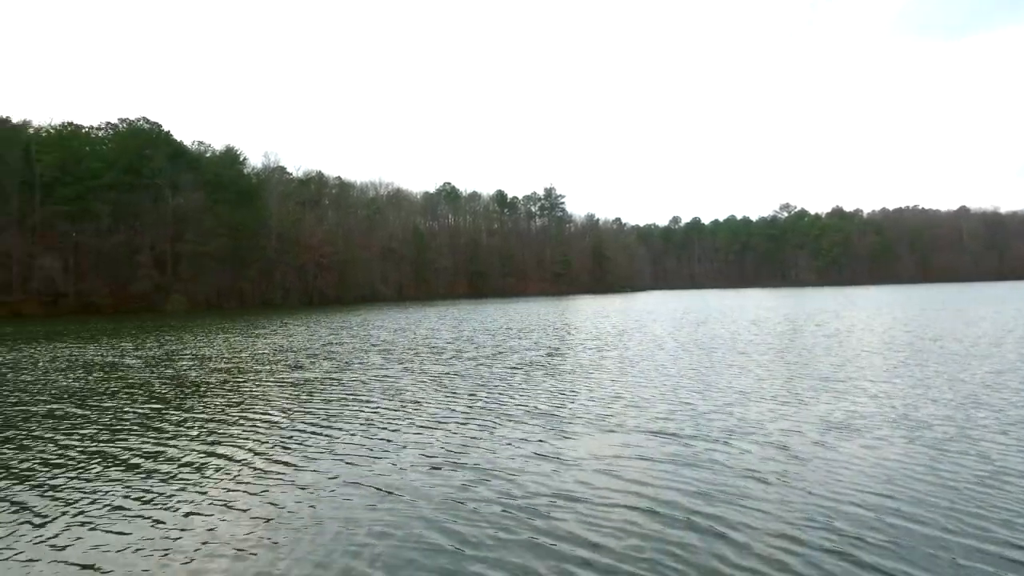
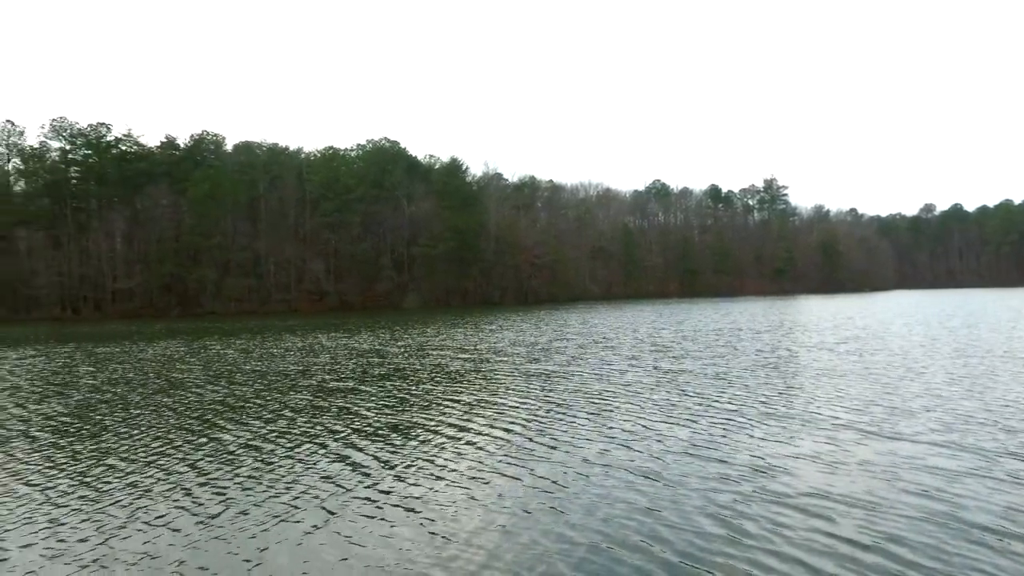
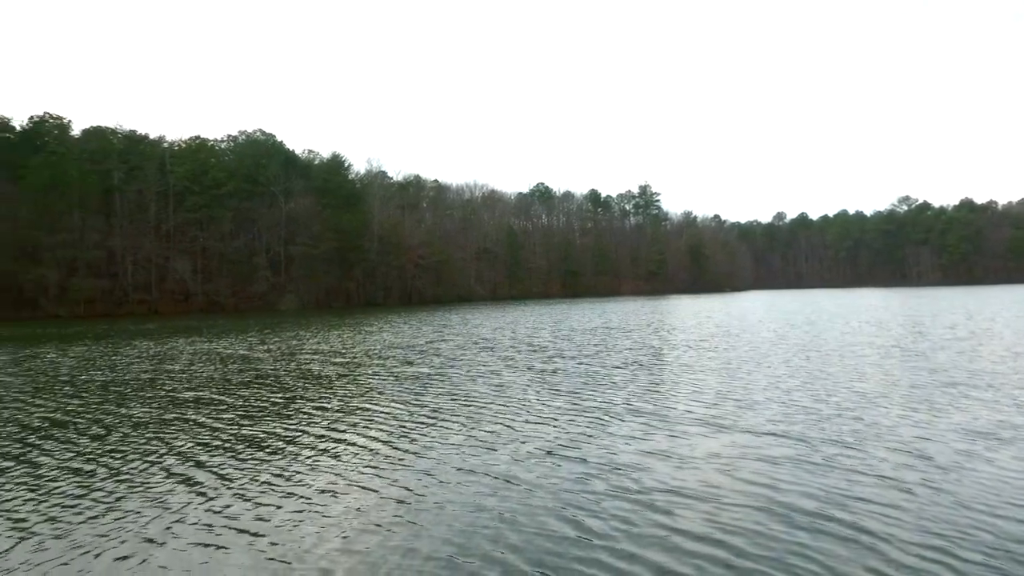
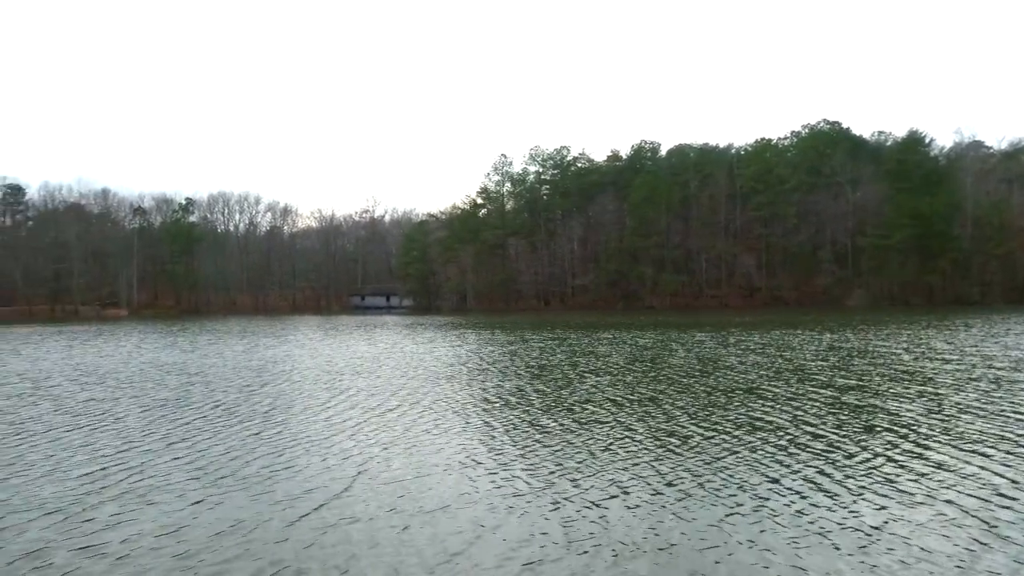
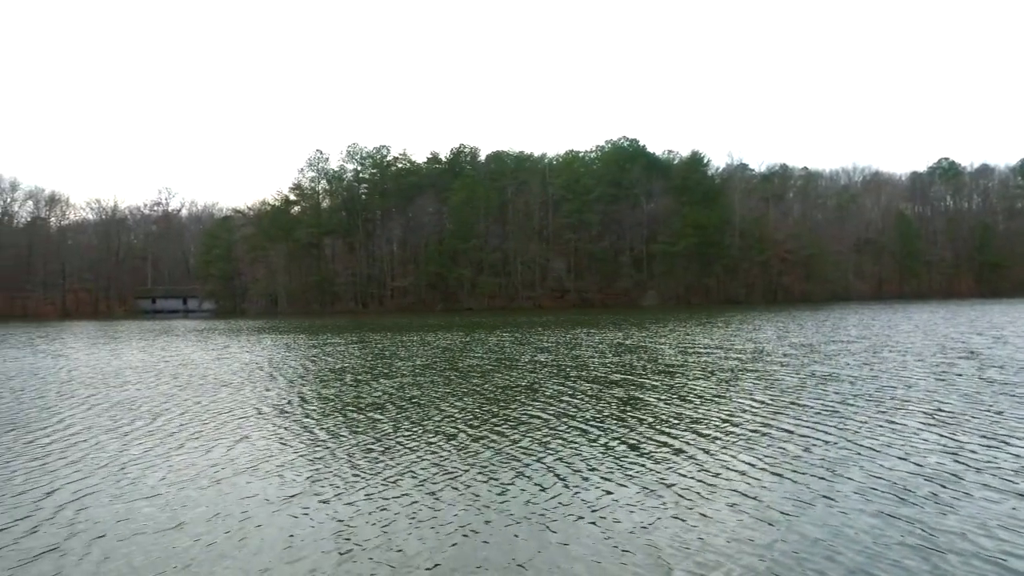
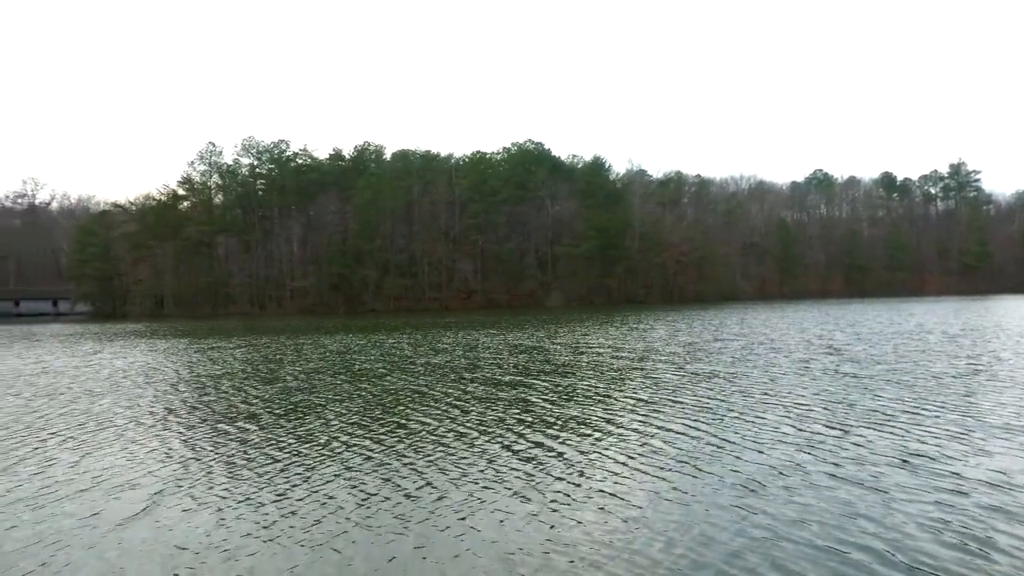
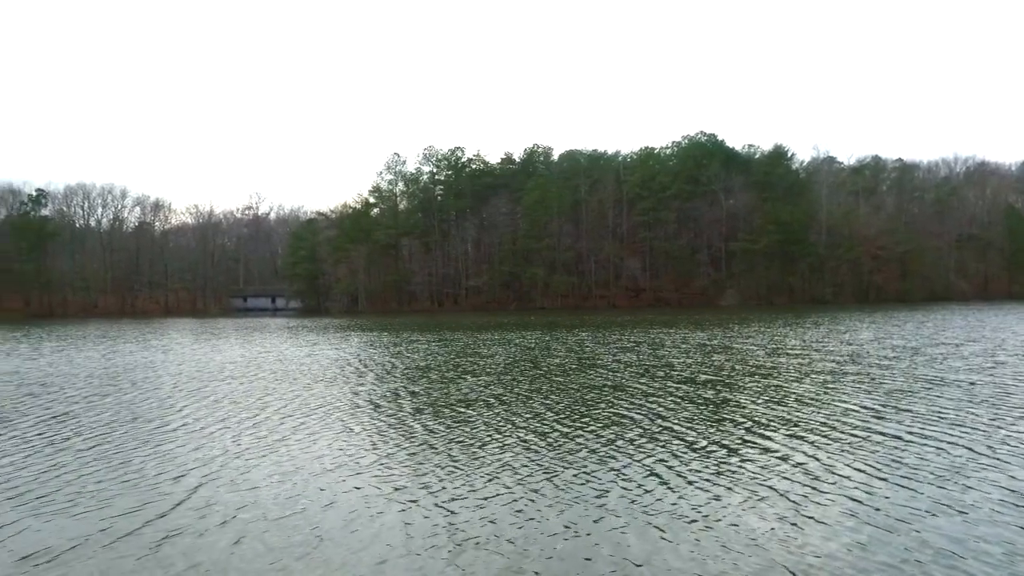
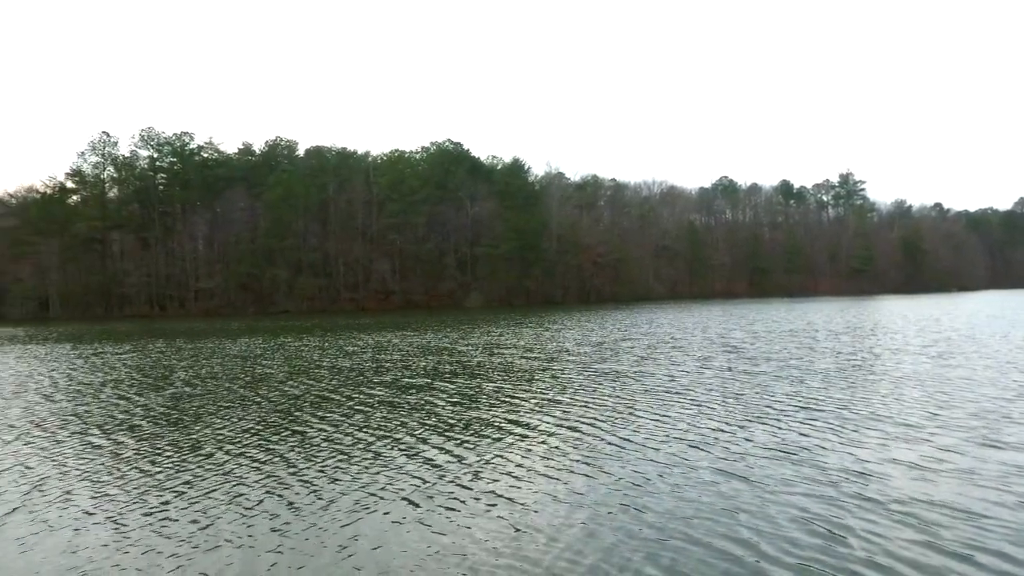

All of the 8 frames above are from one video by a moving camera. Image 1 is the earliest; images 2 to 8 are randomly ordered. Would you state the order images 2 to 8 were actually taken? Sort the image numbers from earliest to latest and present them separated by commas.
3, 2, 8, 6, 5, 7, 4
